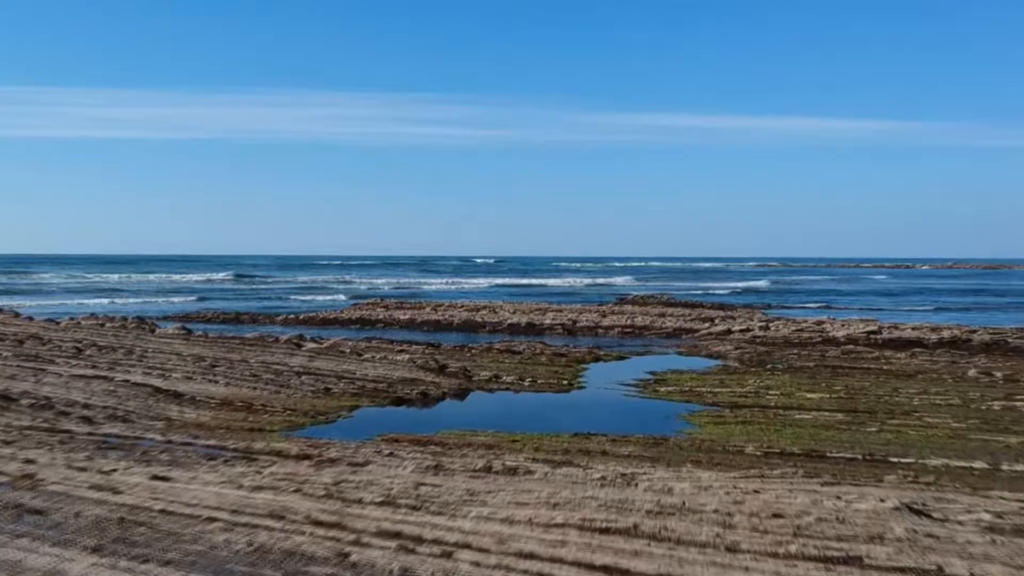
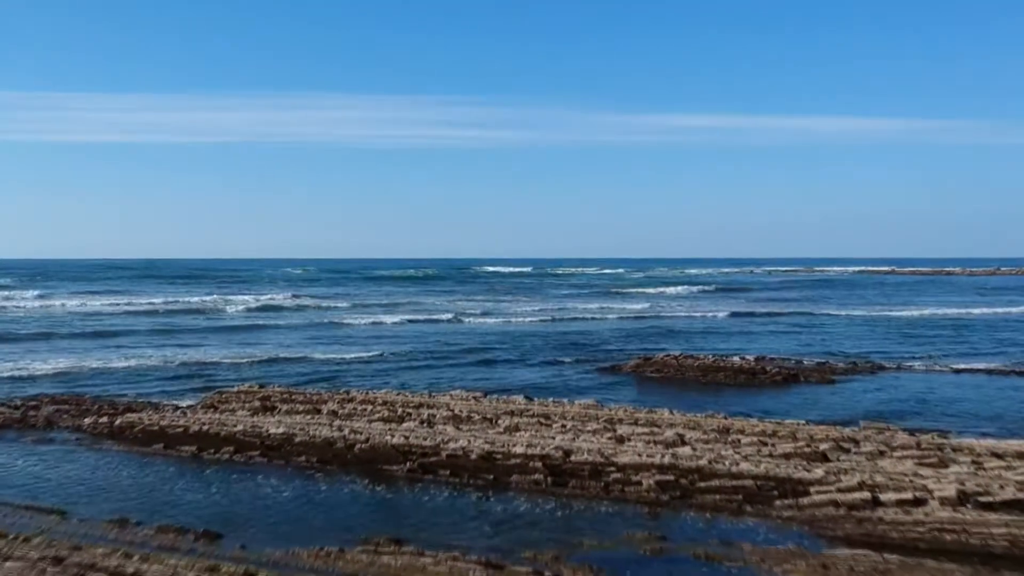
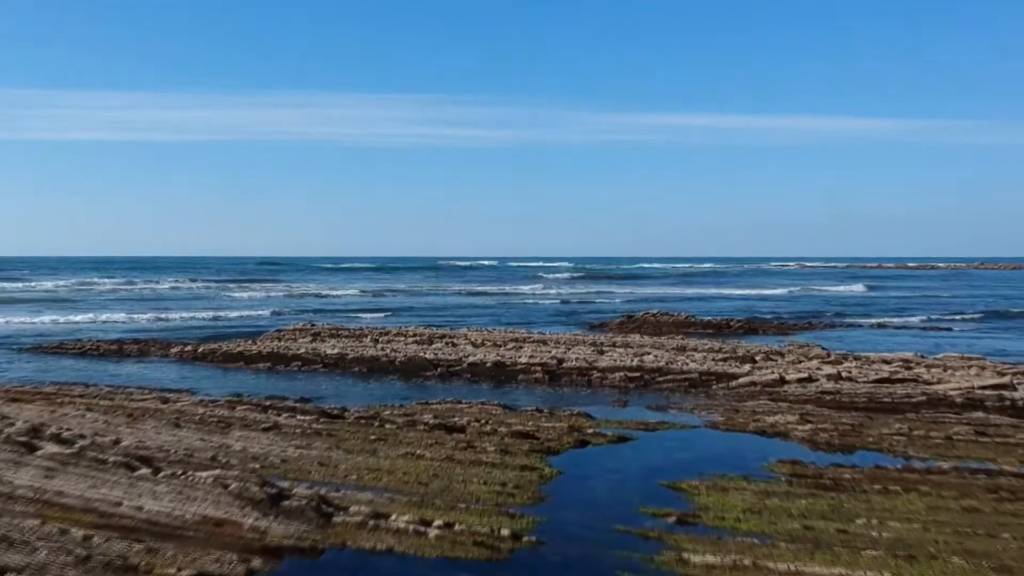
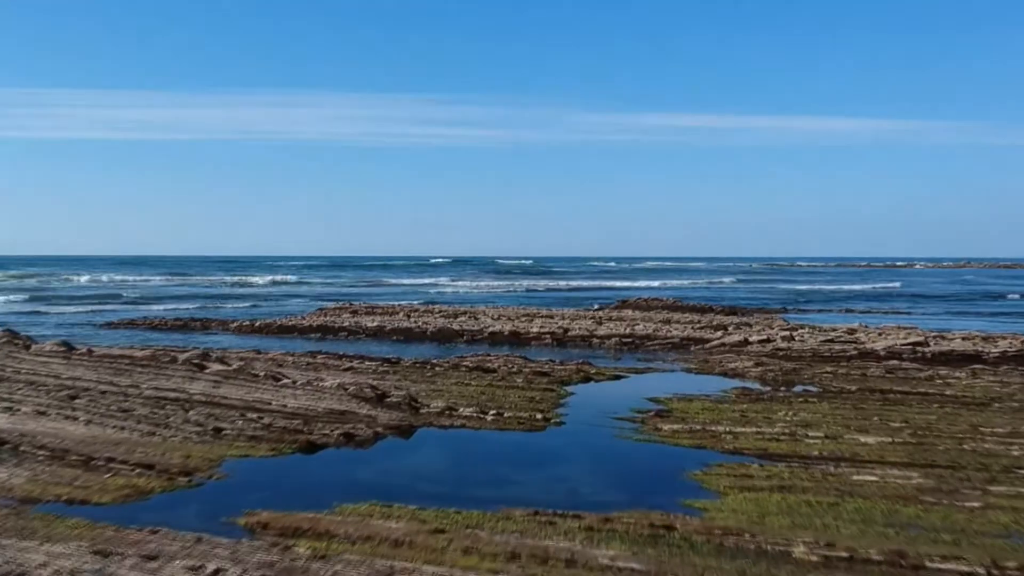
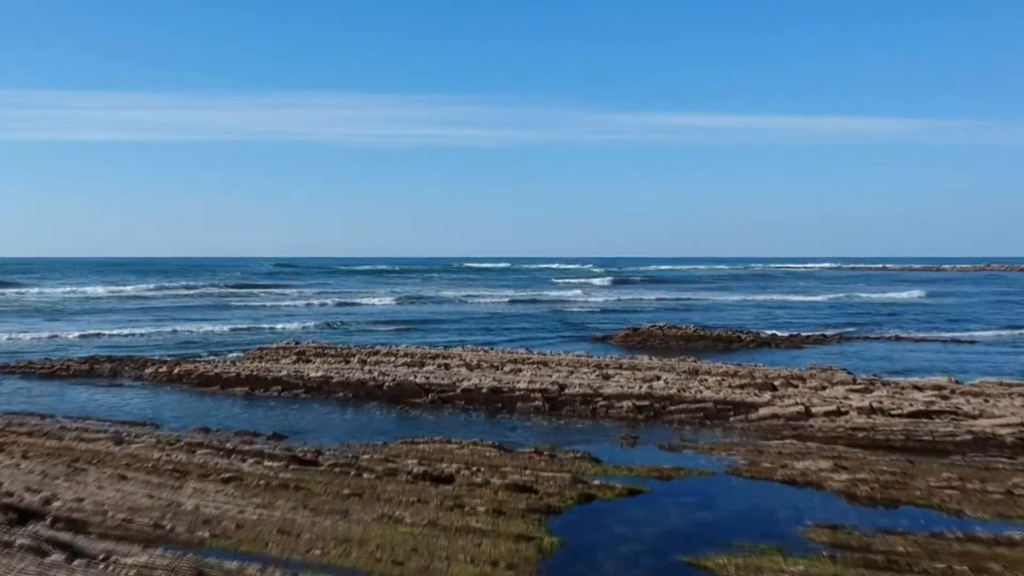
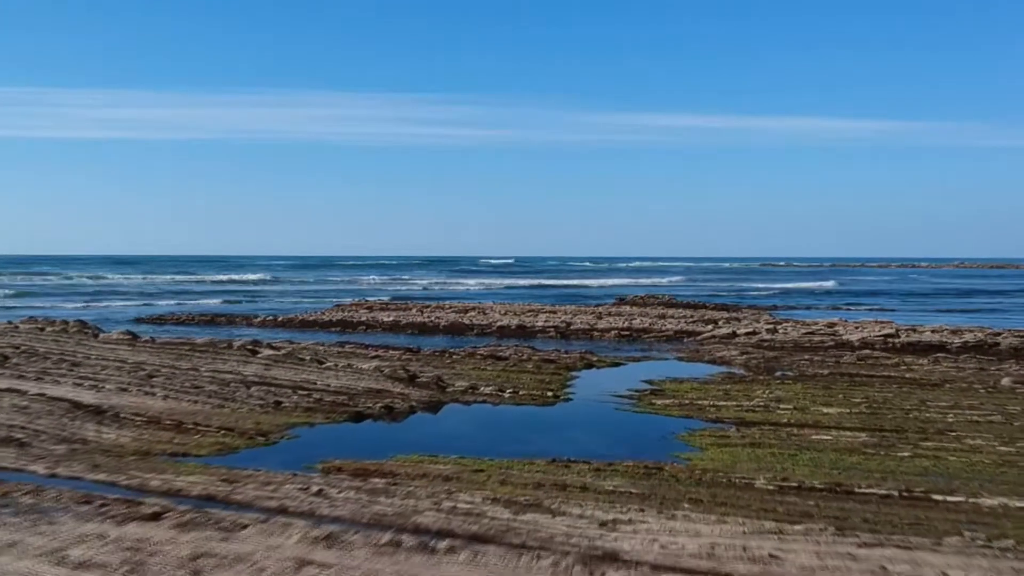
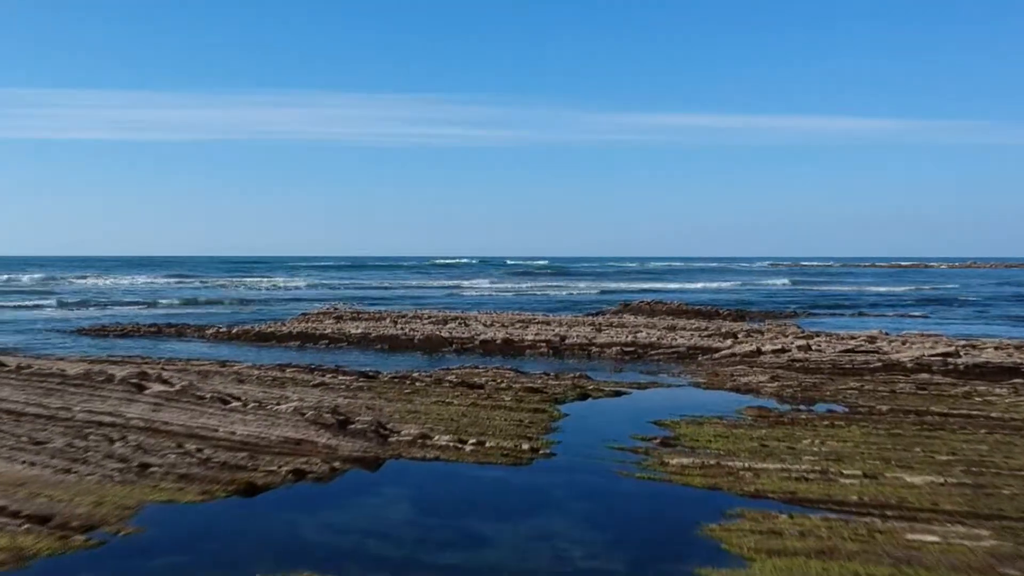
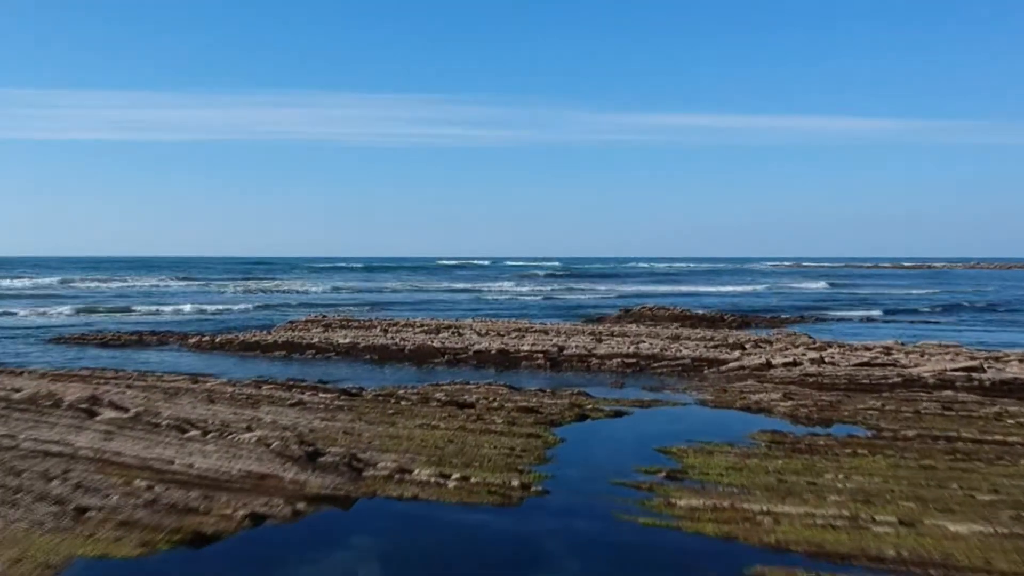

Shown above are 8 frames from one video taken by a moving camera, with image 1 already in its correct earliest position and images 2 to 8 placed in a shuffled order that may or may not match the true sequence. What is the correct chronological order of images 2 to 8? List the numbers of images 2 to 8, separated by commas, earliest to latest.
6, 4, 7, 8, 3, 5, 2
